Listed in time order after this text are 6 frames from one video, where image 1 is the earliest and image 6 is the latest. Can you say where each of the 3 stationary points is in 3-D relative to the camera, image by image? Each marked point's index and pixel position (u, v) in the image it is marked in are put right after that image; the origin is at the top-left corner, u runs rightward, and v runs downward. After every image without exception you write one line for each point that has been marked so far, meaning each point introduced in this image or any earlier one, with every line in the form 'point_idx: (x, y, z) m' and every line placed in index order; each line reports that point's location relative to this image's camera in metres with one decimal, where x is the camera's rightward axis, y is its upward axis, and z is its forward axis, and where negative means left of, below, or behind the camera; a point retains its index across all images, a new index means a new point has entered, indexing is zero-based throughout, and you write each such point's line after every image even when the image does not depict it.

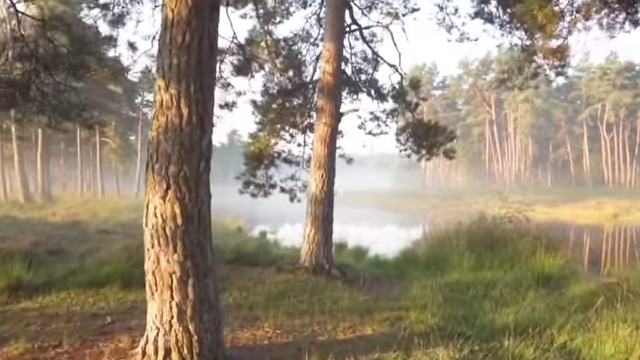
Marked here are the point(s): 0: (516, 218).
0: (+4.1, -0.8, +12.2) m
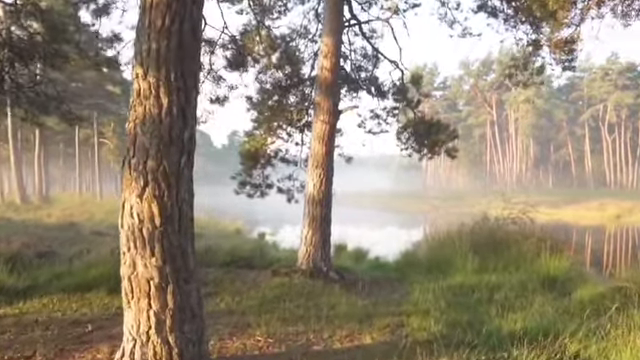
0: (+4.1, -0.8, +11.9) m
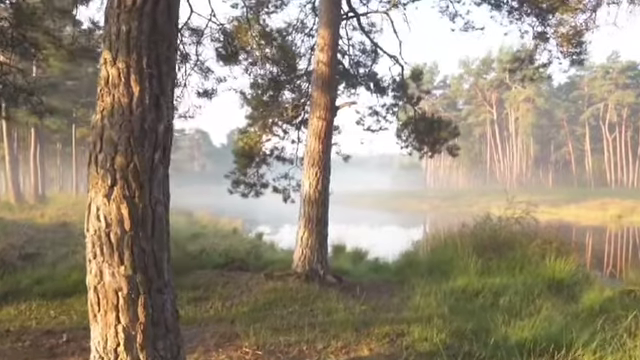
0: (+4.0, -0.8, +11.5) m
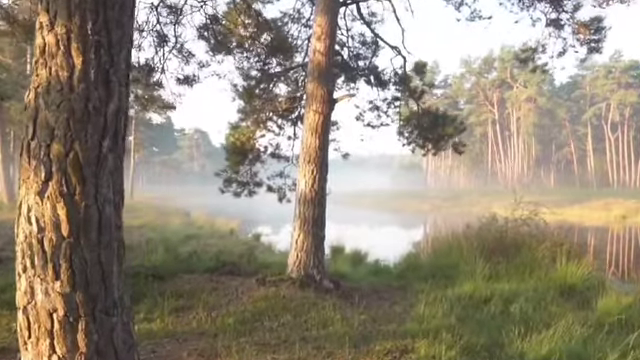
0: (+4.0, -0.7, +11.0) m
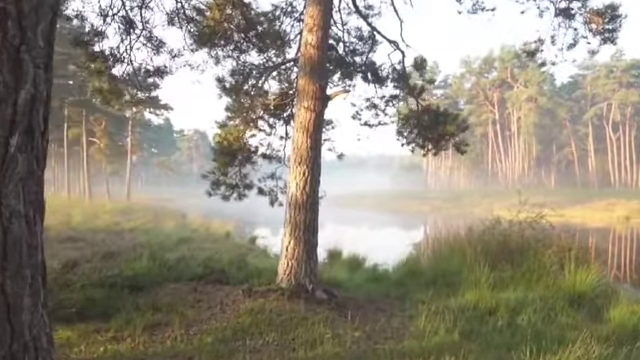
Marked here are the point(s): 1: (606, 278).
0: (+3.9, -0.8, +10.5) m
1: (+4.3, -1.5, +8.8) m
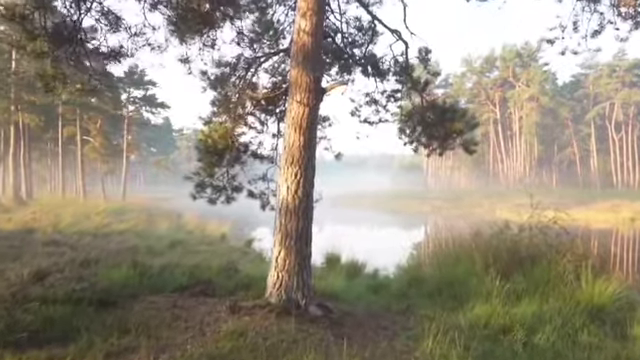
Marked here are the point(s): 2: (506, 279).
0: (+3.8, -0.8, +9.8) m
1: (+4.3, -1.5, +8.1) m
2: (+2.5, -1.3, +7.8) m
